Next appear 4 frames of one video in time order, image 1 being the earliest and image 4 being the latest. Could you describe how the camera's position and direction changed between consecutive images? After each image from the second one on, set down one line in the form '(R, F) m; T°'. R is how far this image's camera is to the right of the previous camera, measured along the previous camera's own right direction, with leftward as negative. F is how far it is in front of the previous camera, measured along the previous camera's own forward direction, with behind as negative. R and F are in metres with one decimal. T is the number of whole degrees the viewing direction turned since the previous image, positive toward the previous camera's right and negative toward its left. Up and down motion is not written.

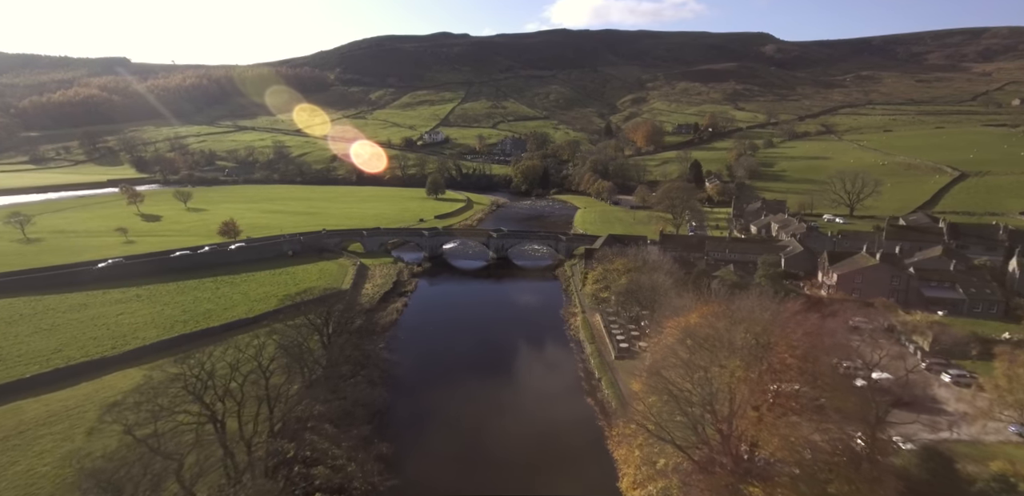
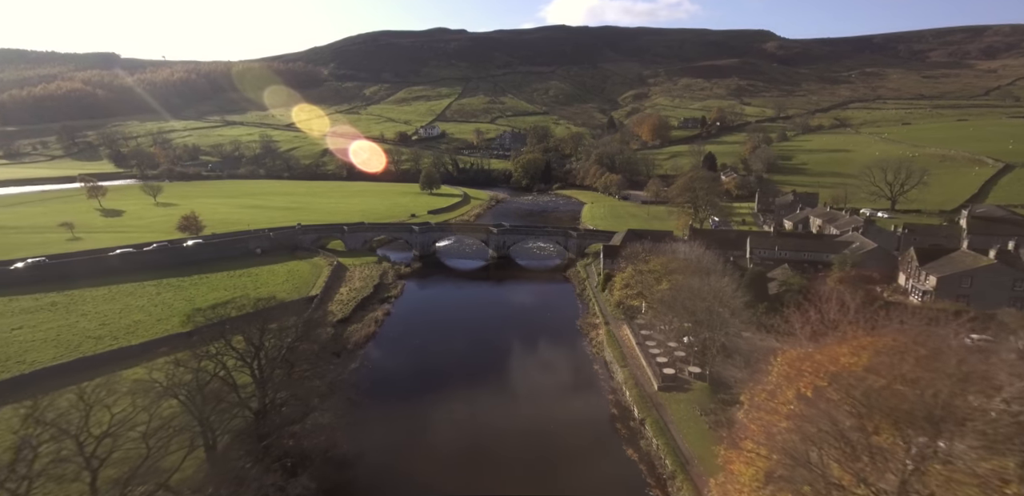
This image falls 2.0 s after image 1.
(-0.4, +6.3) m; 0°
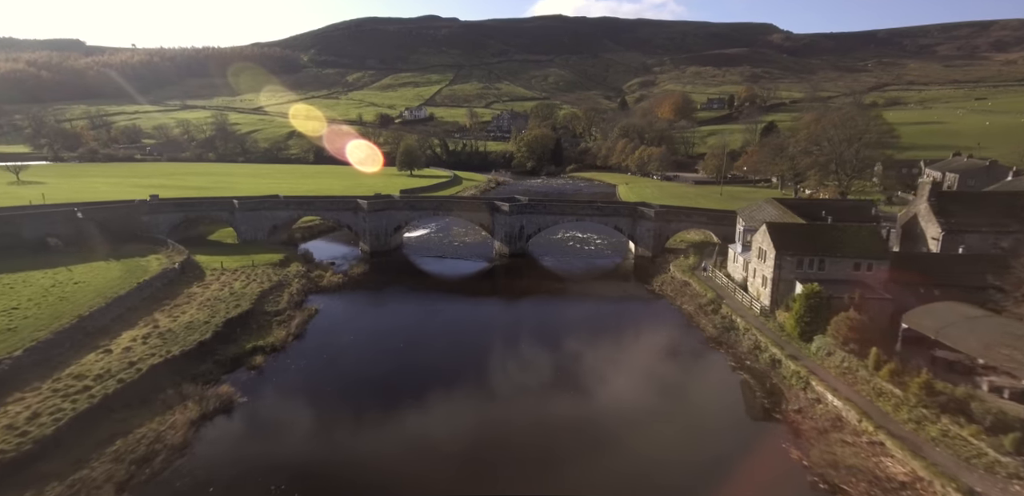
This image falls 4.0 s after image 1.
(-1.5, +18.7) m; +1°
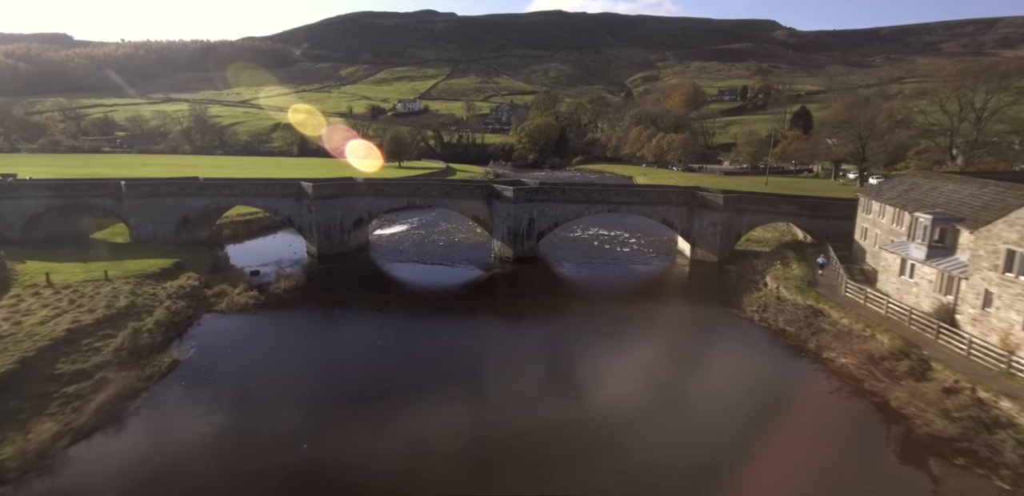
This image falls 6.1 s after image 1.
(-0.2, +7.1) m; 0°
